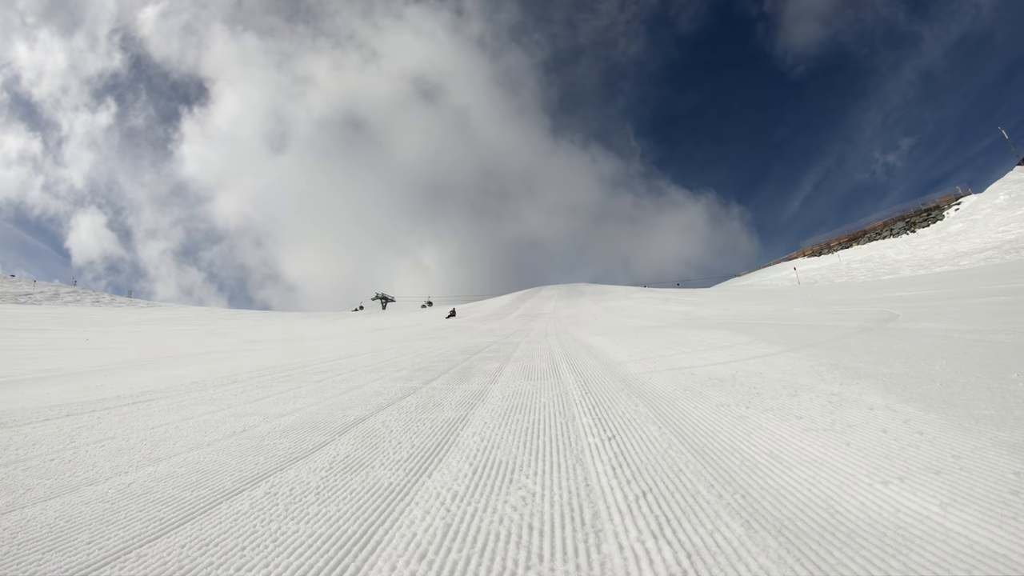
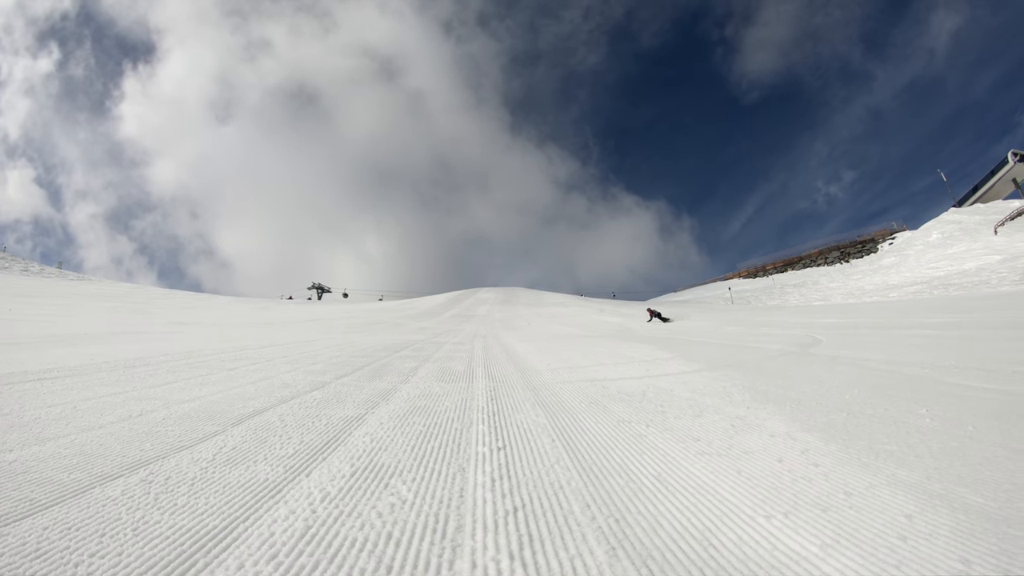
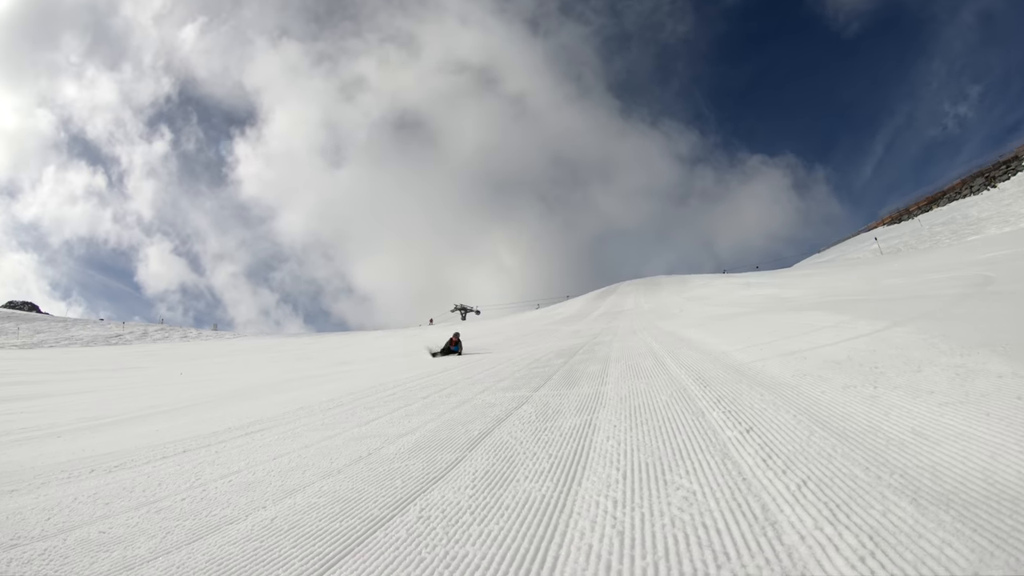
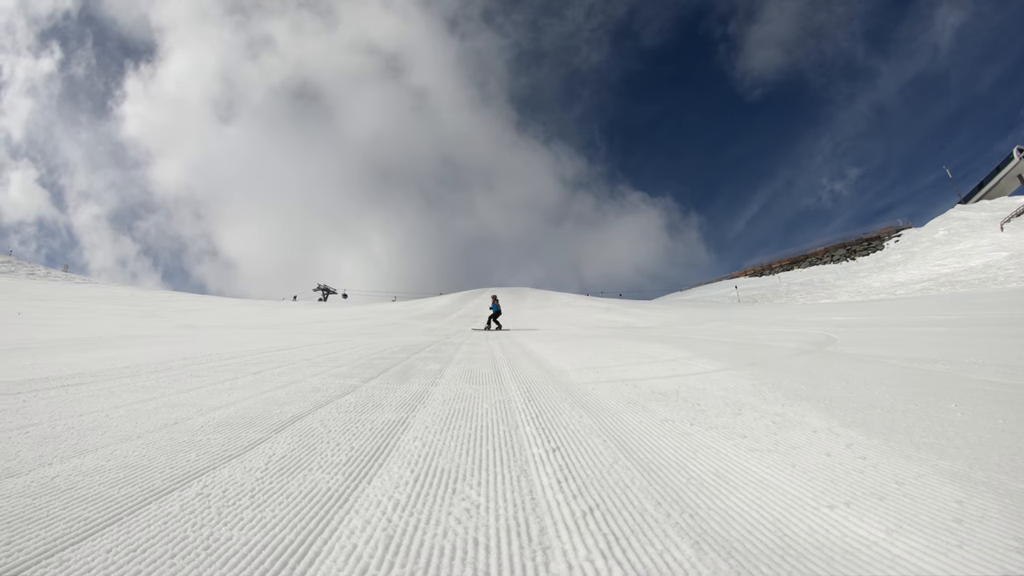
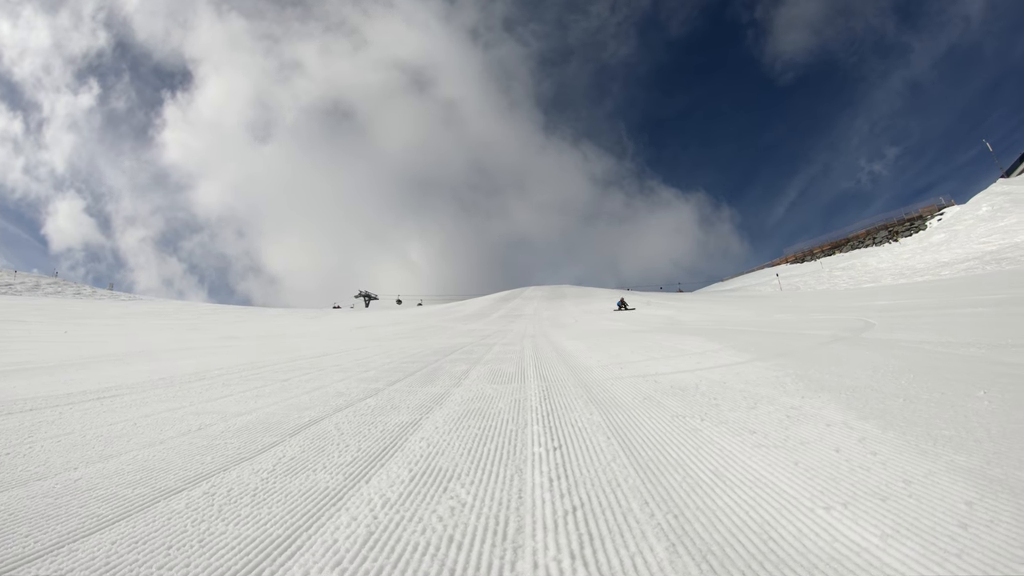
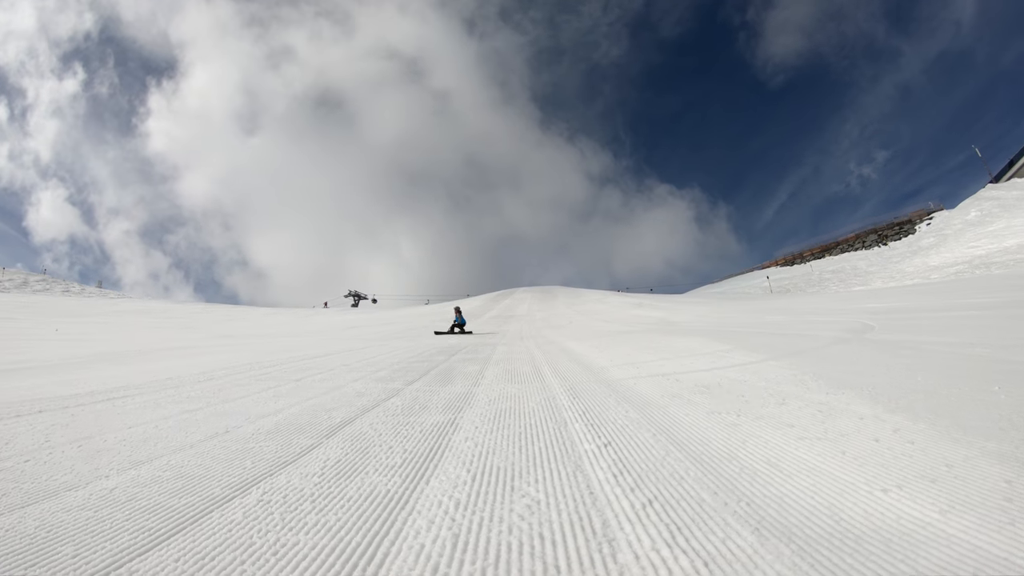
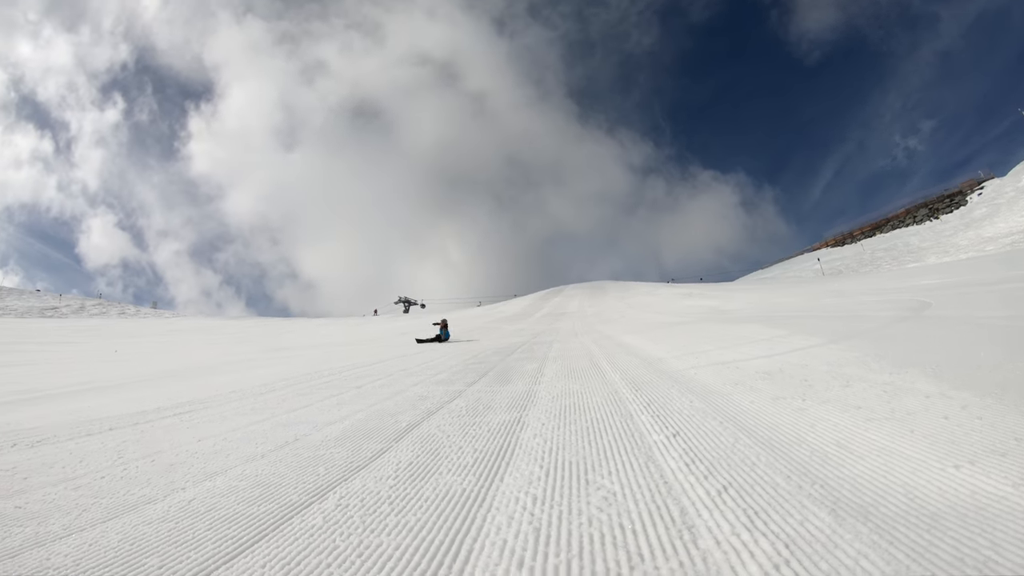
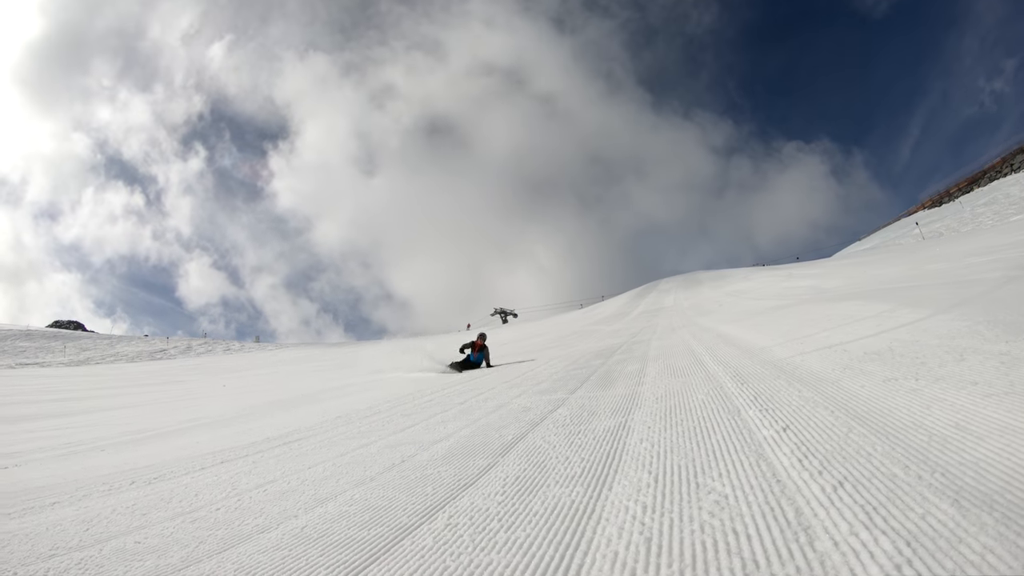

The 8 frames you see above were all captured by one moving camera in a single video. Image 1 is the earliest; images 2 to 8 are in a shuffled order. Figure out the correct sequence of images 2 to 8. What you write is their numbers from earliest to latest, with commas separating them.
5, 2, 4, 6, 7, 3, 8
